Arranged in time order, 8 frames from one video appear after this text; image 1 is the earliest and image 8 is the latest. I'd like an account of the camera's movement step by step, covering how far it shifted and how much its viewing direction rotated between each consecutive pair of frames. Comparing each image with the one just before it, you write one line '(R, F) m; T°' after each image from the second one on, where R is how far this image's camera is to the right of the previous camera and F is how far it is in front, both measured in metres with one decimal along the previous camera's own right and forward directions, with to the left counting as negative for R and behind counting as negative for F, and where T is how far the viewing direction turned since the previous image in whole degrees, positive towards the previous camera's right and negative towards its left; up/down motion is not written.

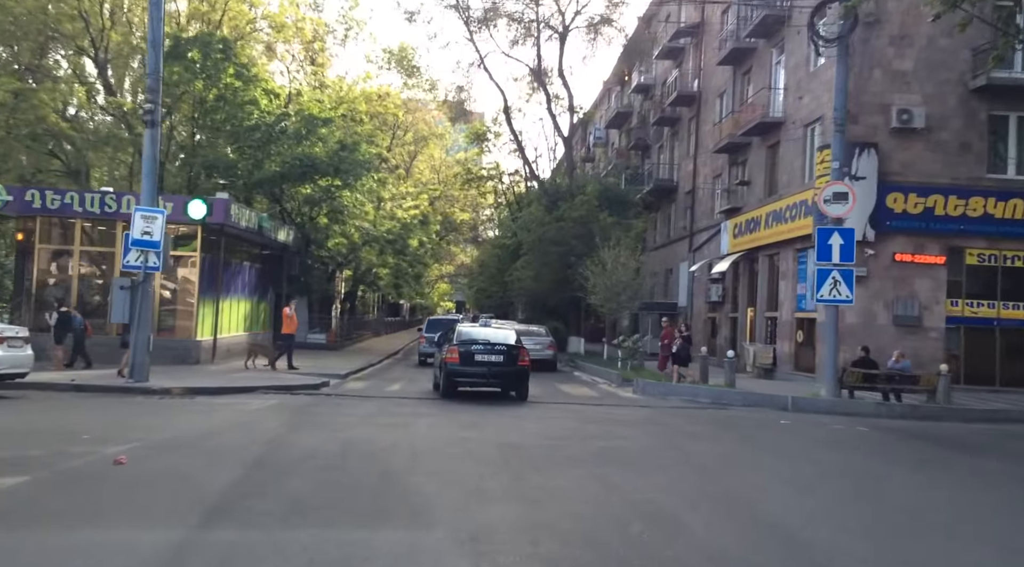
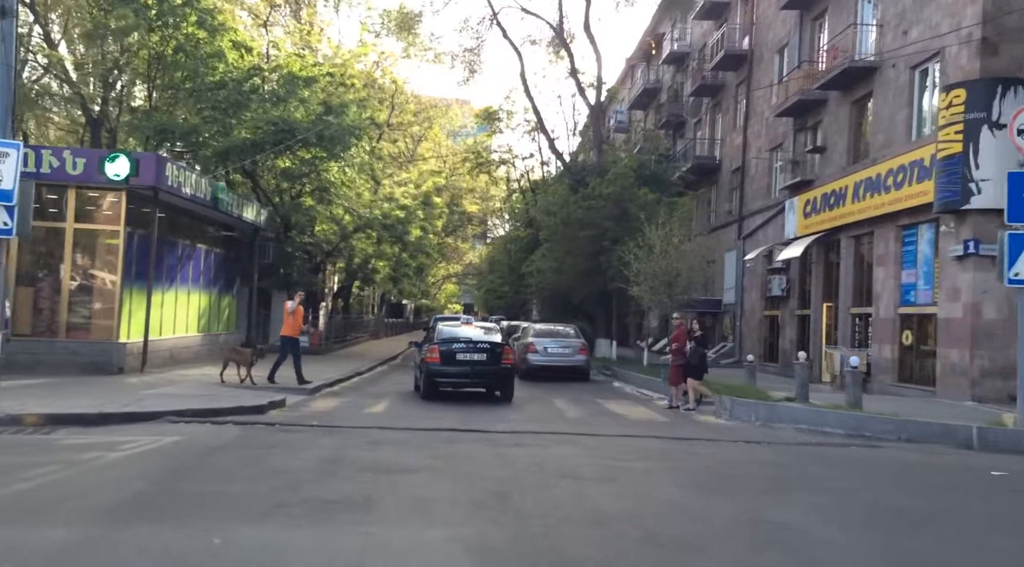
(-0.4, +5.9) m; 0°
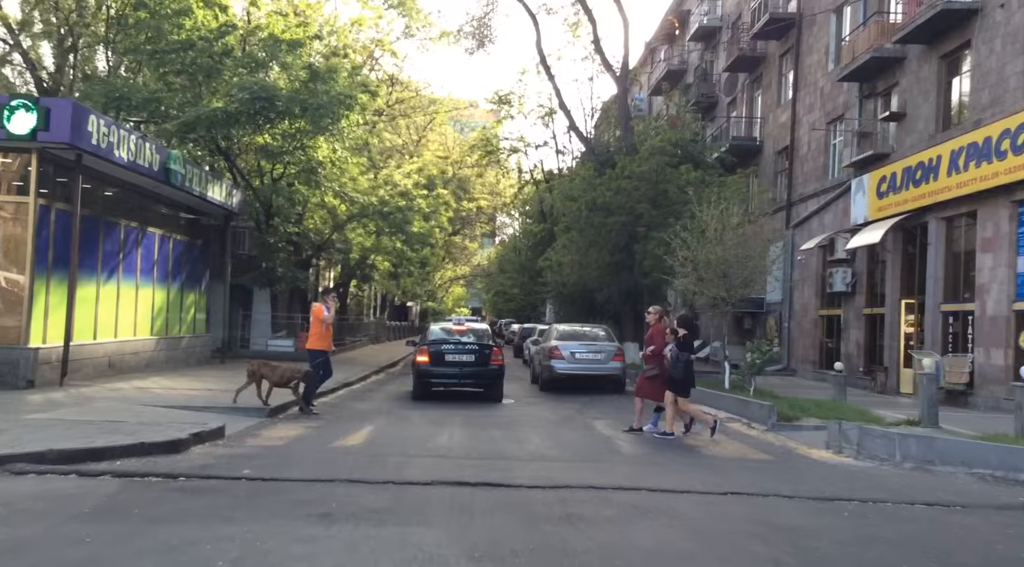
(-0.3, +4.1) m; 0°
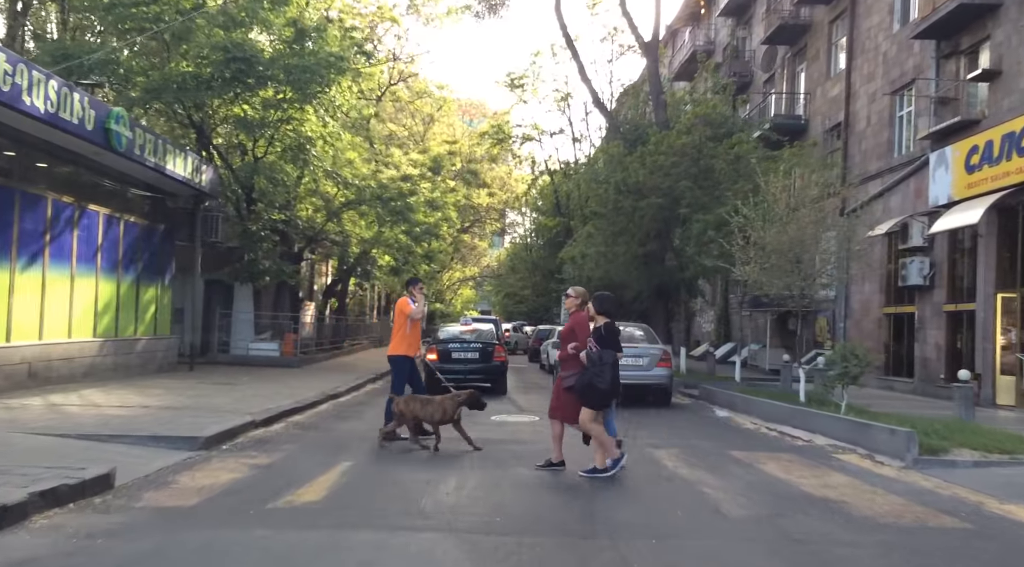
(-0.2, +3.5) m; -1°
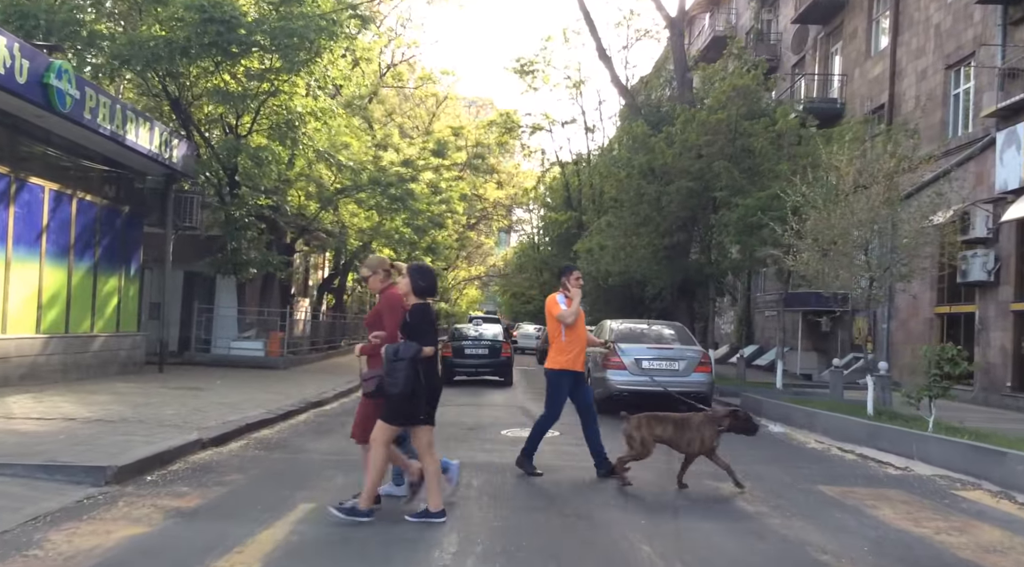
(-0.1, +2.3) m; 0°
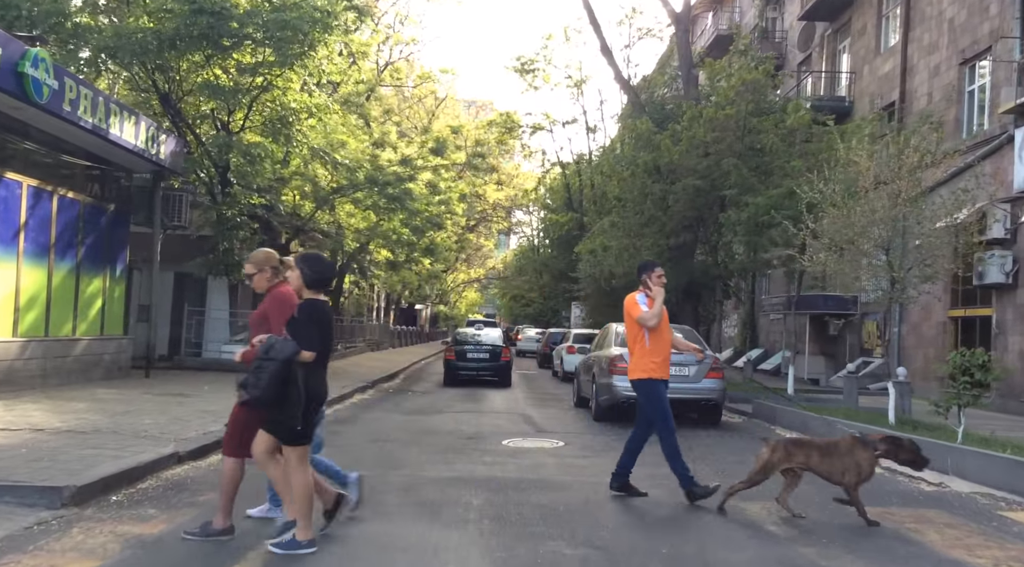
(0.0, +0.7) m; 0°
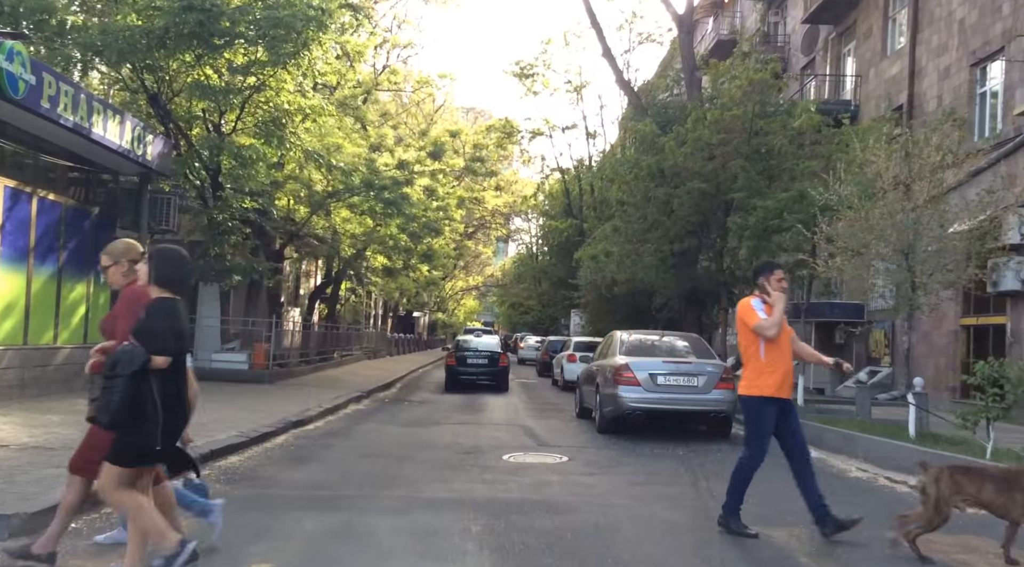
(0.0, +0.6) m; 0°
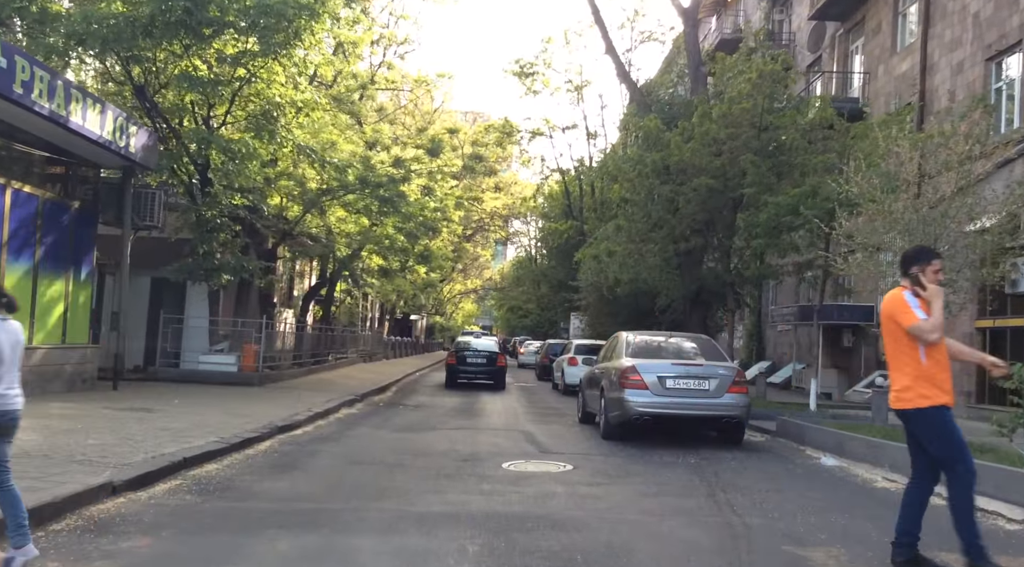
(0.0, +0.7) m; 0°
